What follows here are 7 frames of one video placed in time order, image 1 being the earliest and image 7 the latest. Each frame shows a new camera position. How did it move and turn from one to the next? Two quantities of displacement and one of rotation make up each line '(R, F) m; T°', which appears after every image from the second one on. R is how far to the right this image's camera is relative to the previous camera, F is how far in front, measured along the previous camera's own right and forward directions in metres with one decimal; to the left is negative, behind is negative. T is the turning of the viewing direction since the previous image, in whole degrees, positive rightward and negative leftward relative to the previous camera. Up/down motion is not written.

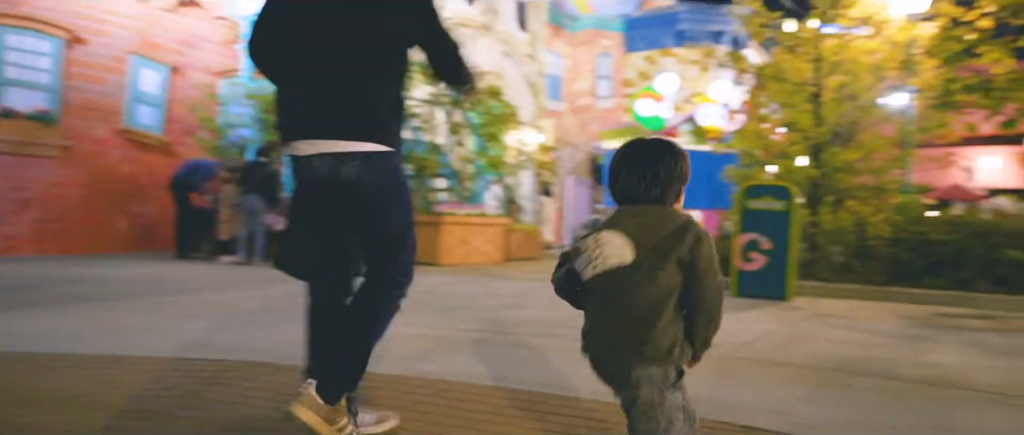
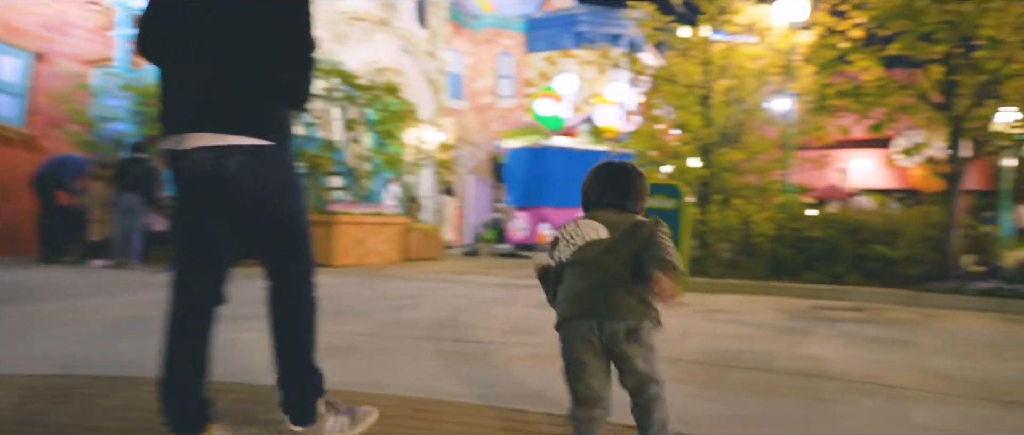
(+0.1, +0.1) m; +8°
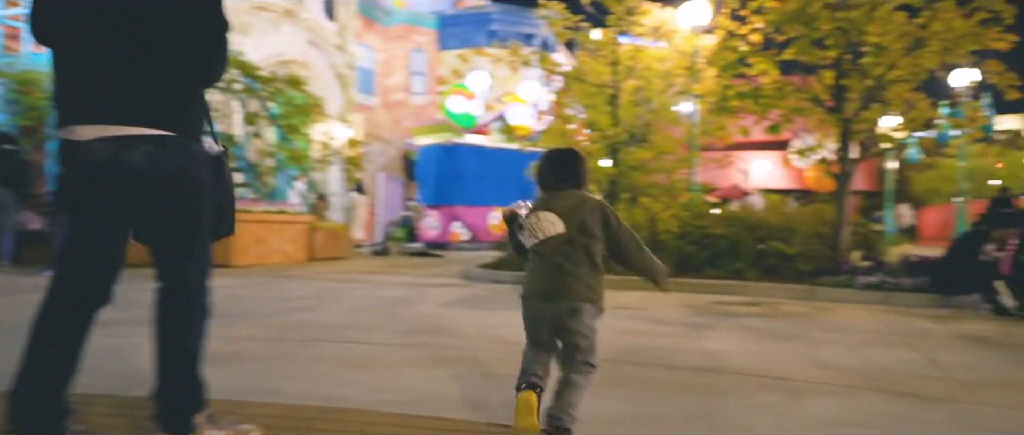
(+0.1, +0.1) m; +7°
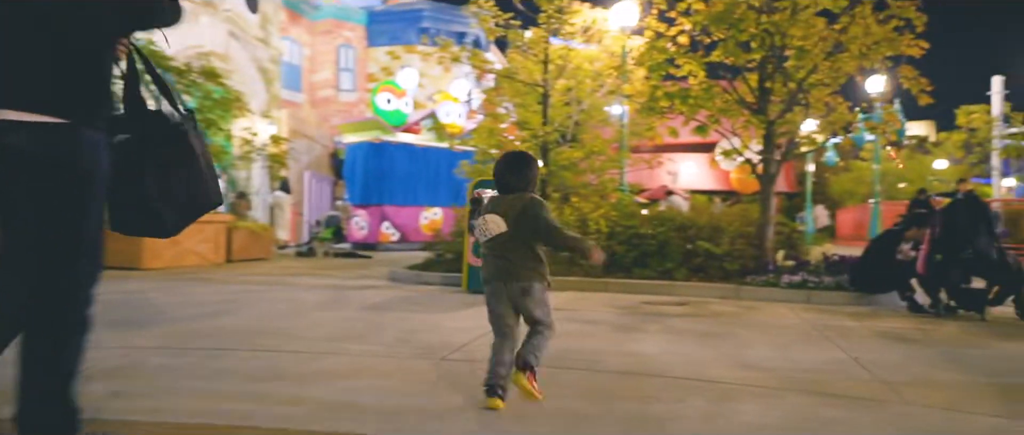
(+0.1, +0.2) m; +5°
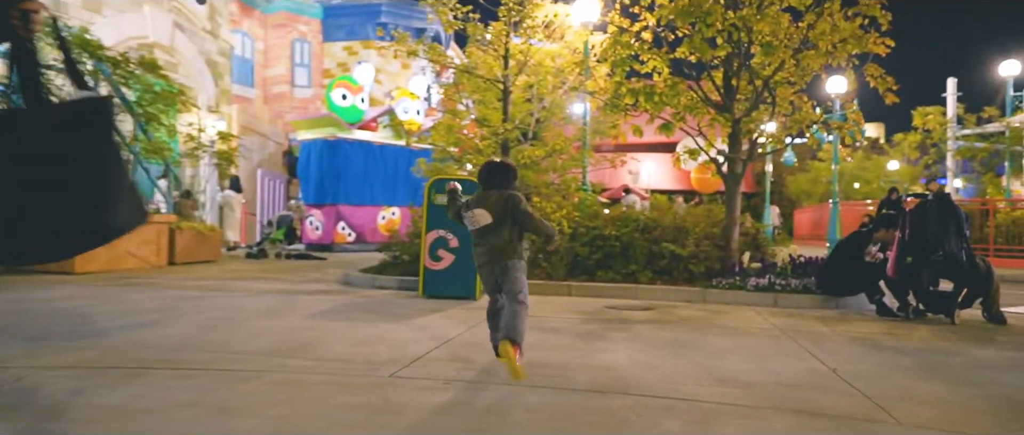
(0.0, +0.5) m; +3°
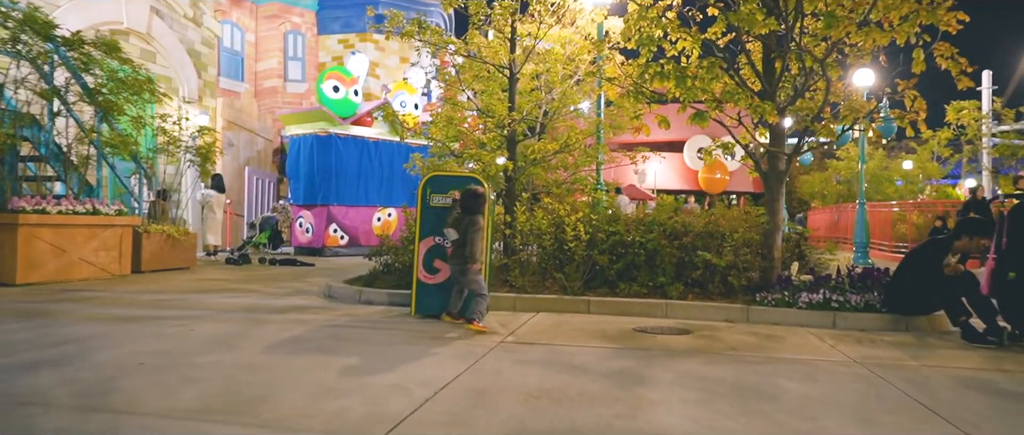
(-0.1, +1.5) m; 0°
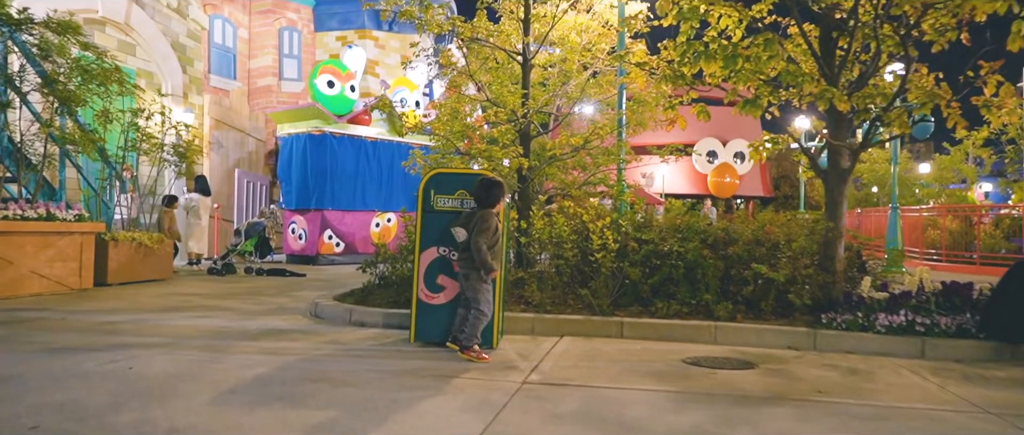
(-0.2, +1.4) m; 0°
